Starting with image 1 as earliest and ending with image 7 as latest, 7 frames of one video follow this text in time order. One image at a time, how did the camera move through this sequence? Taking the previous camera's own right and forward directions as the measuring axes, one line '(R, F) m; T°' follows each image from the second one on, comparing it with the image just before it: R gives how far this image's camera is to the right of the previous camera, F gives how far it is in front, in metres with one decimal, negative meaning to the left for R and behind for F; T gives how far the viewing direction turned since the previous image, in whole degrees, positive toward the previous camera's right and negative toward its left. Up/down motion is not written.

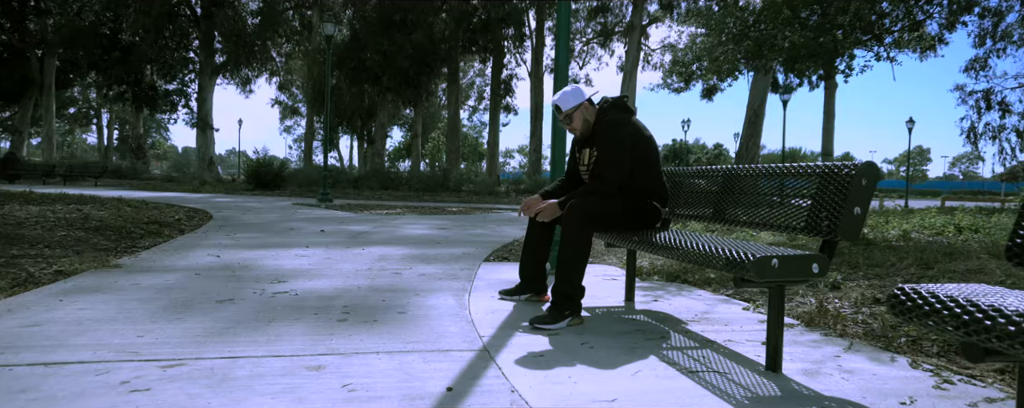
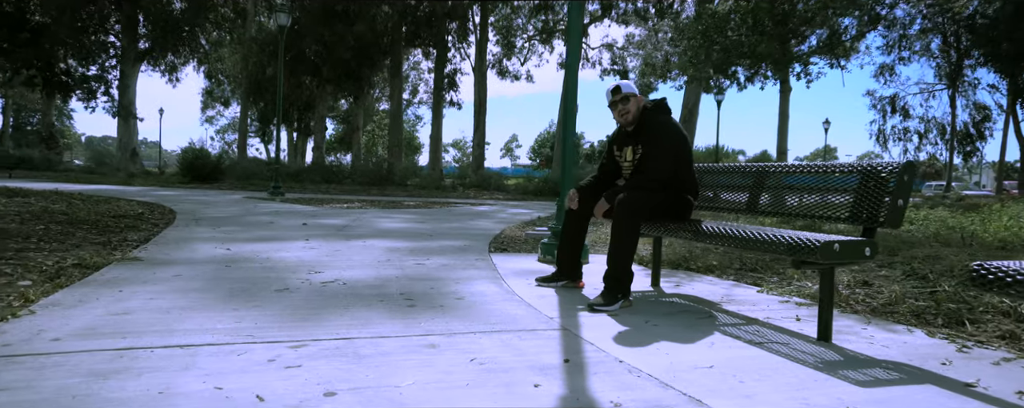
(-0.7, -0.2) m; +6°
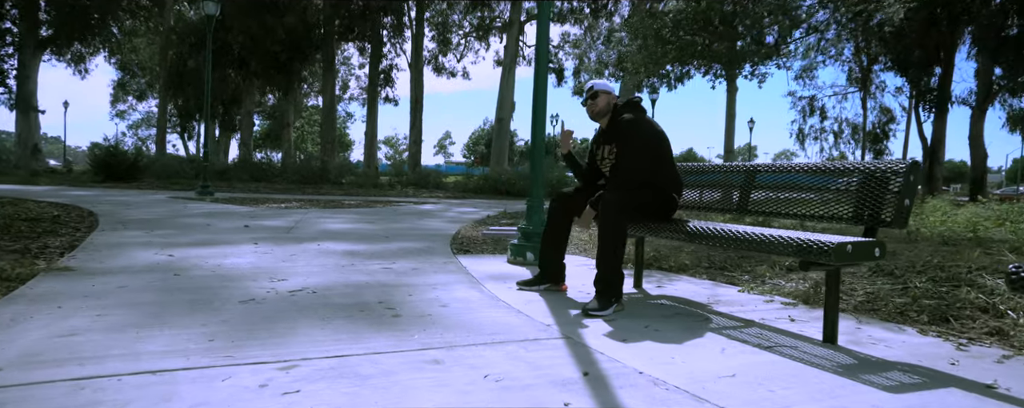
(-0.3, +0.2) m; +6°
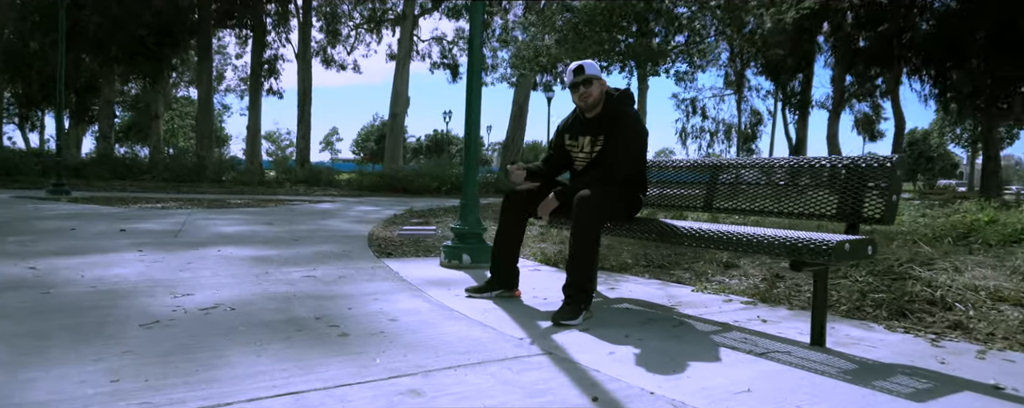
(-0.4, +0.4) m; +10°
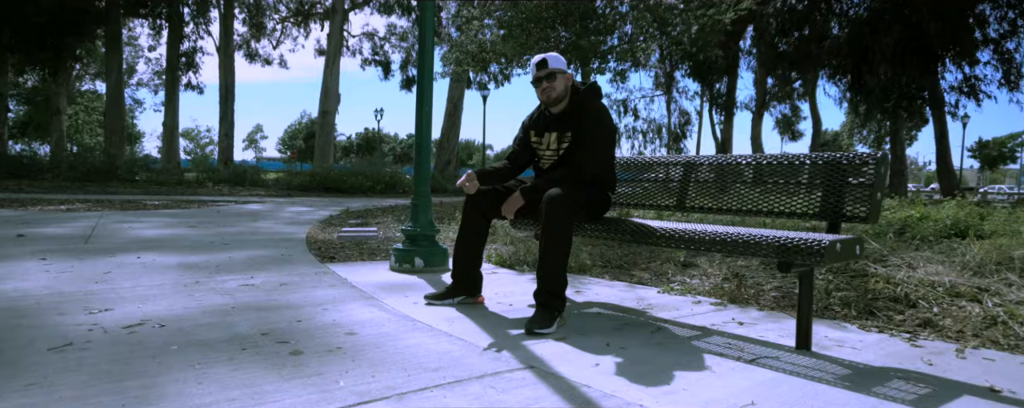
(-0.2, +0.2) m; +6°
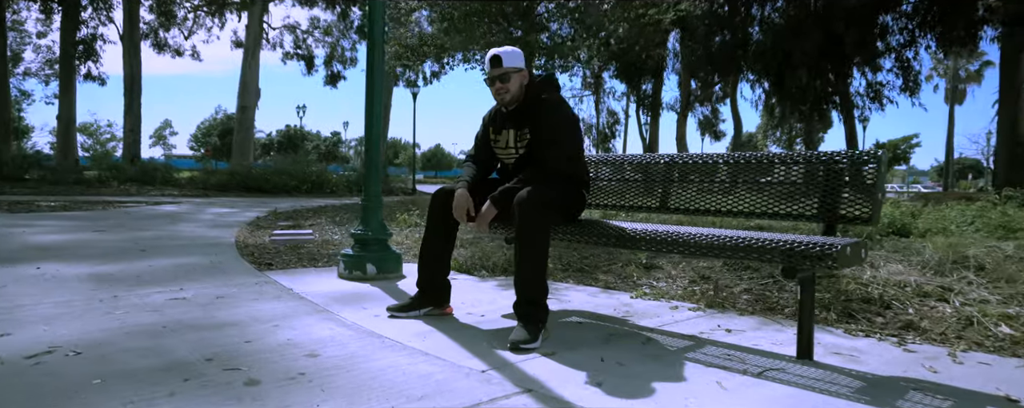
(-0.2, +0.3) m; +7°
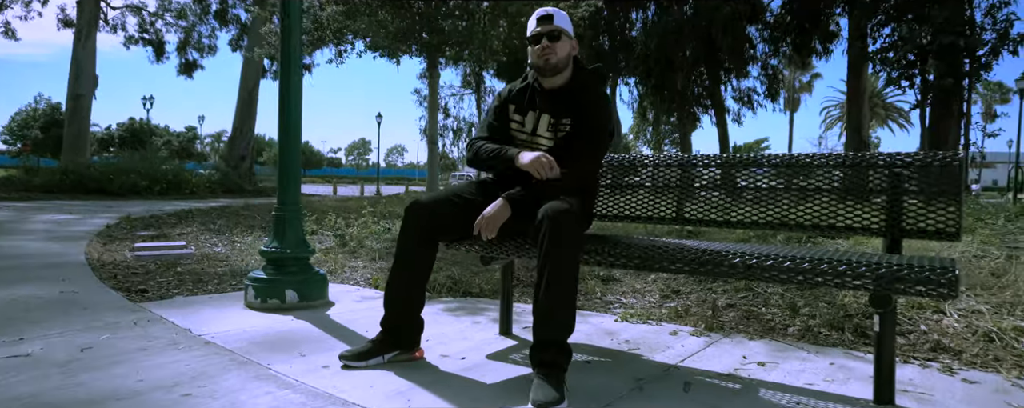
(-0.5, +0.7) m; +12°
